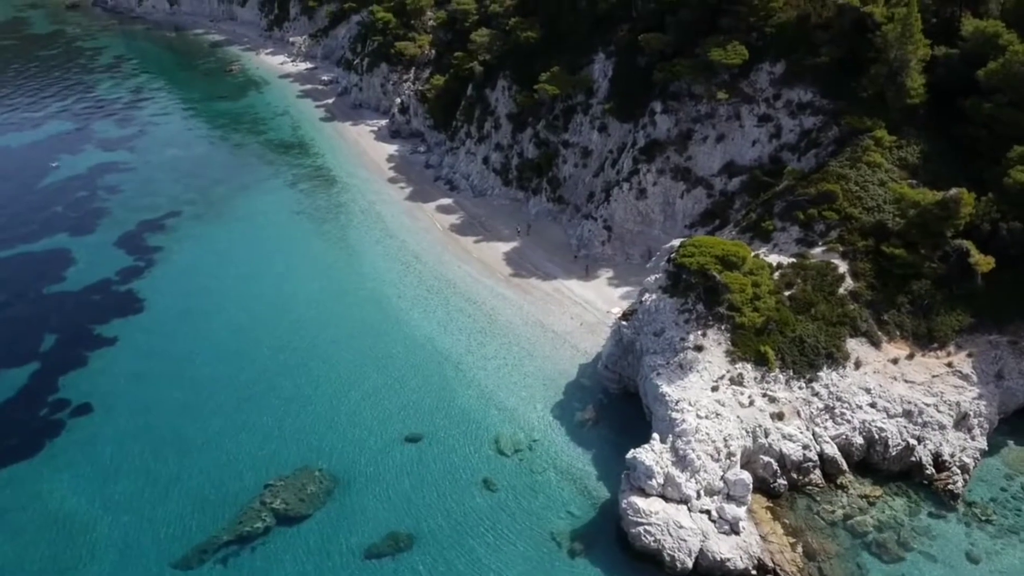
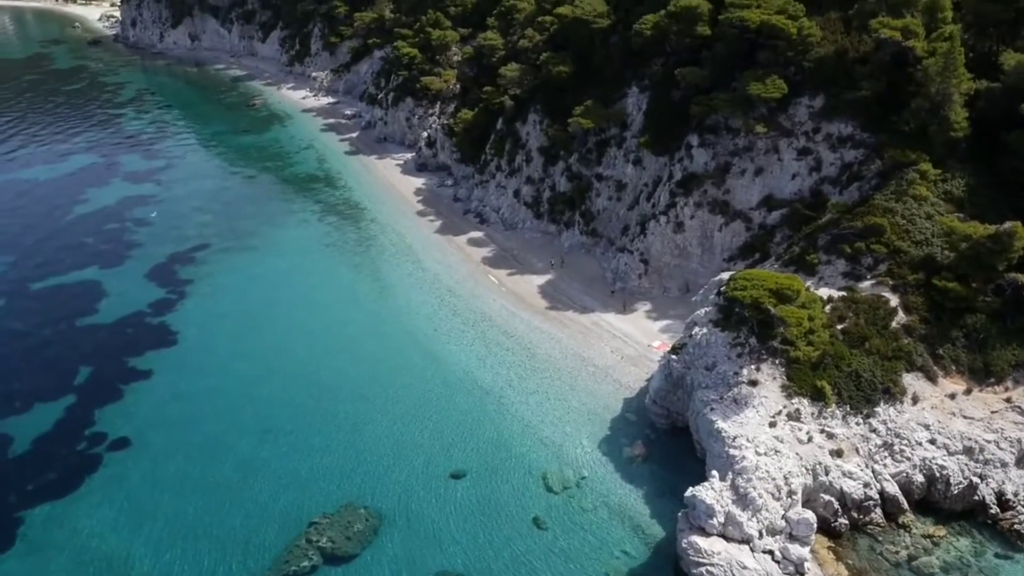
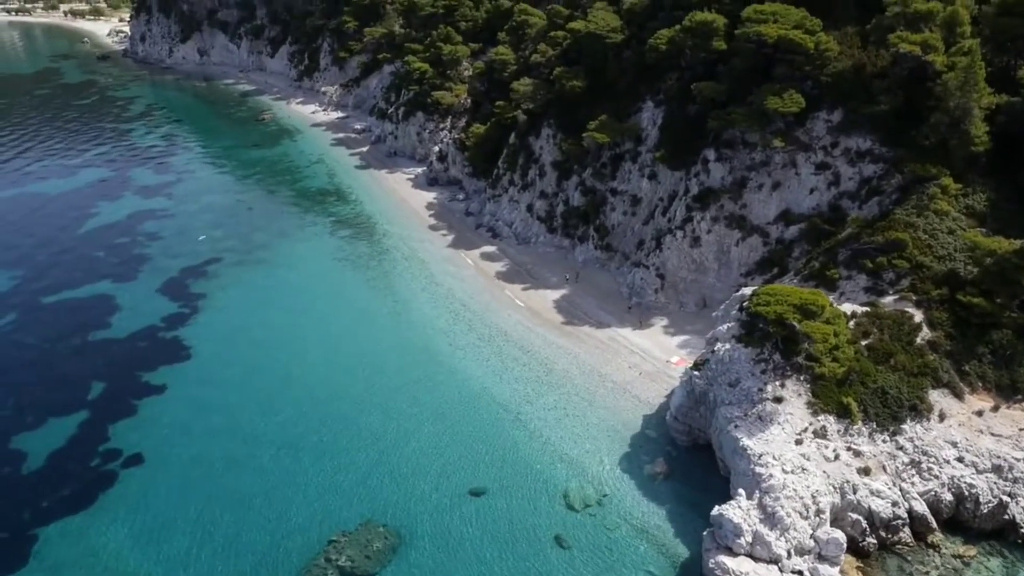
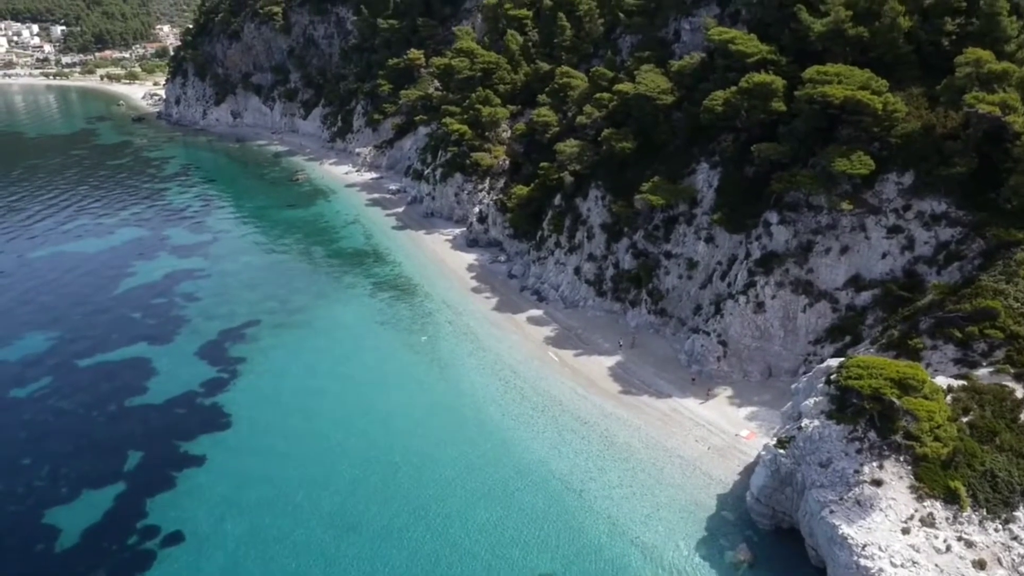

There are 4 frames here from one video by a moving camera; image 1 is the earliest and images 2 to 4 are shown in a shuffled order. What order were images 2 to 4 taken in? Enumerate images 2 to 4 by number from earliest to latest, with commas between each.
2, 3, 4
